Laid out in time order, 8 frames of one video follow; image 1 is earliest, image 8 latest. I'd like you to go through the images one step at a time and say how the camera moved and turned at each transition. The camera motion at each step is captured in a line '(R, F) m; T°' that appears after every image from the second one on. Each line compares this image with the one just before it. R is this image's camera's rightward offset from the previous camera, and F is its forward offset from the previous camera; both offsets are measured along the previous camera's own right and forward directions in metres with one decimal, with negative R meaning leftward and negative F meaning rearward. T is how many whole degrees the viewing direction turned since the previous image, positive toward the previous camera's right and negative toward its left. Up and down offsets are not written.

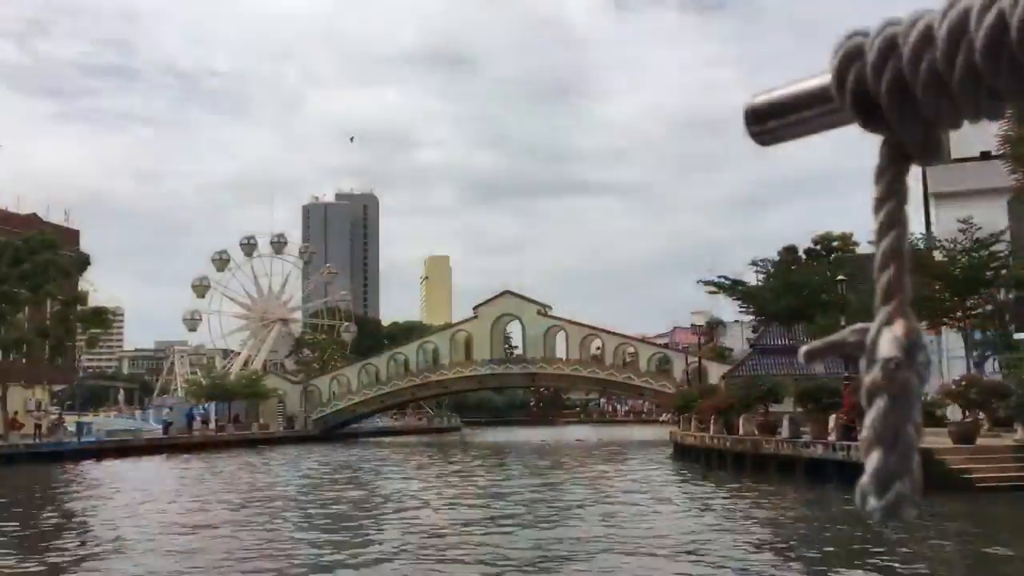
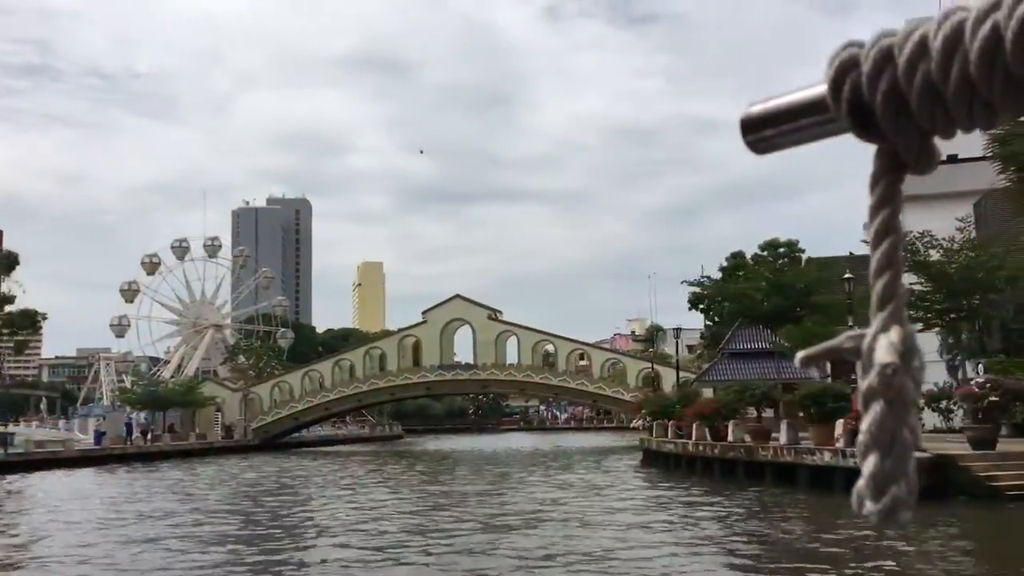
(-0.5, +0.6) m; +4°
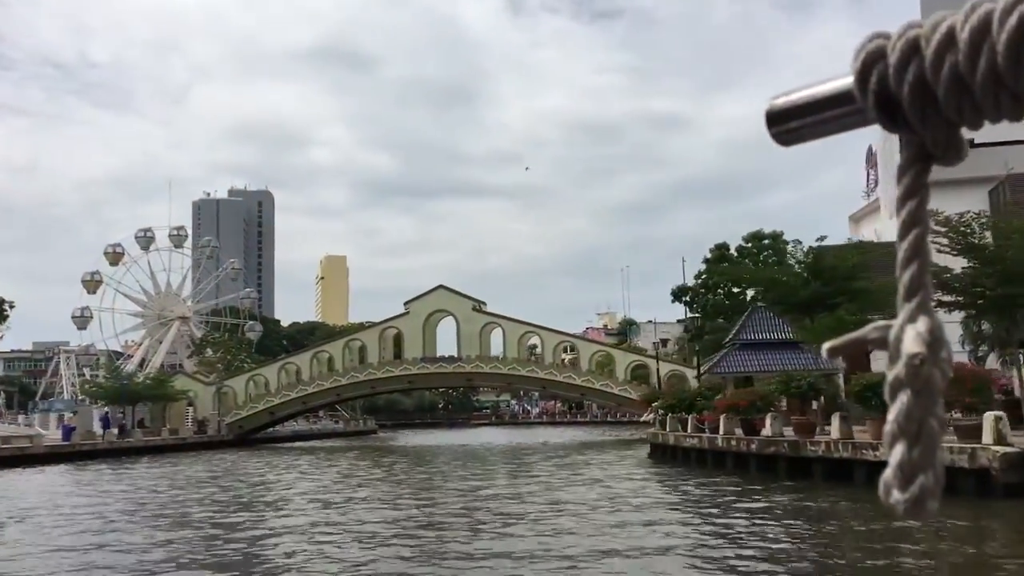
(-0.6, +0.7) m; +2°
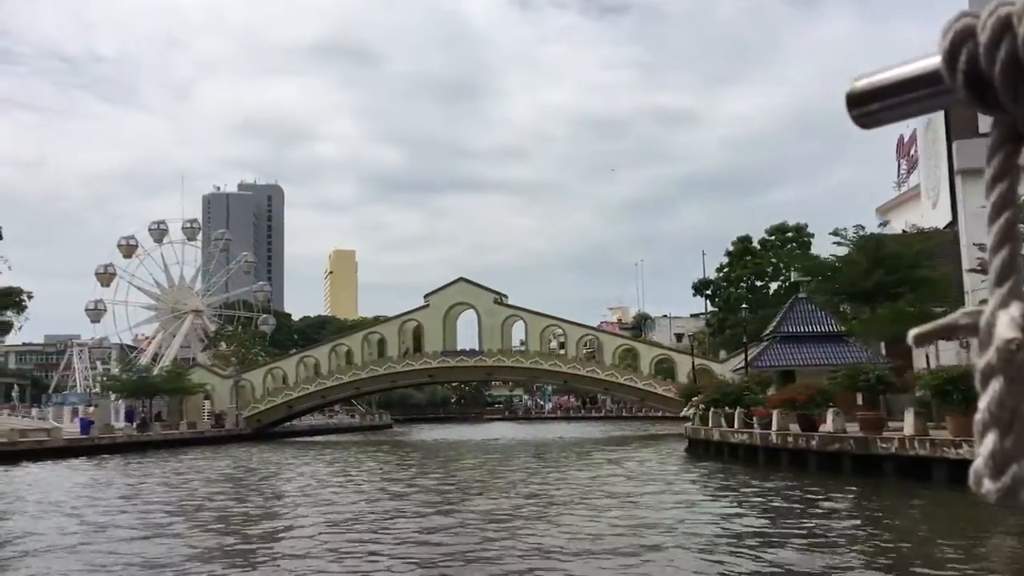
(-0.4, +0.4) m; 0°
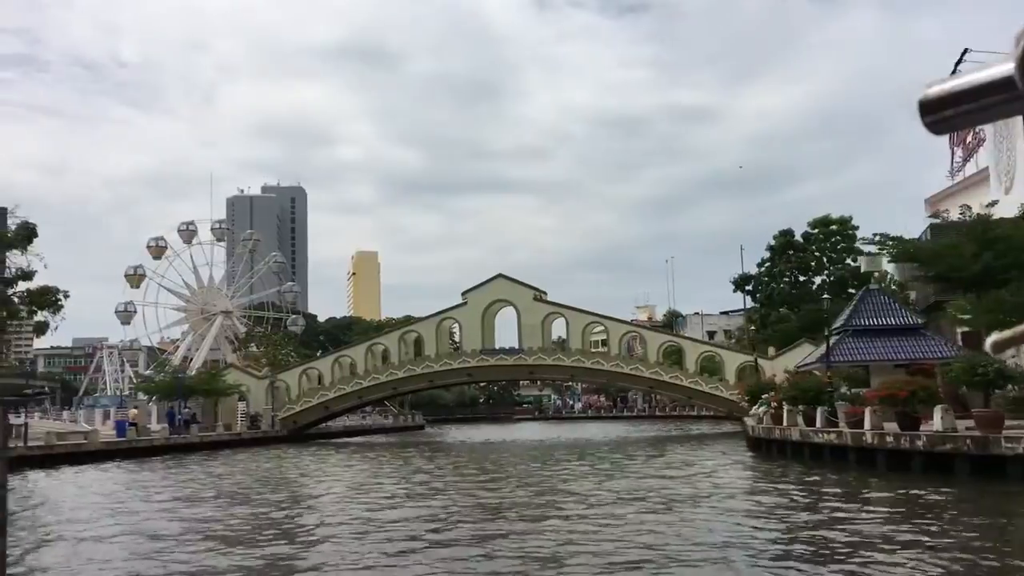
(-0.5, +0.6) m; -1°
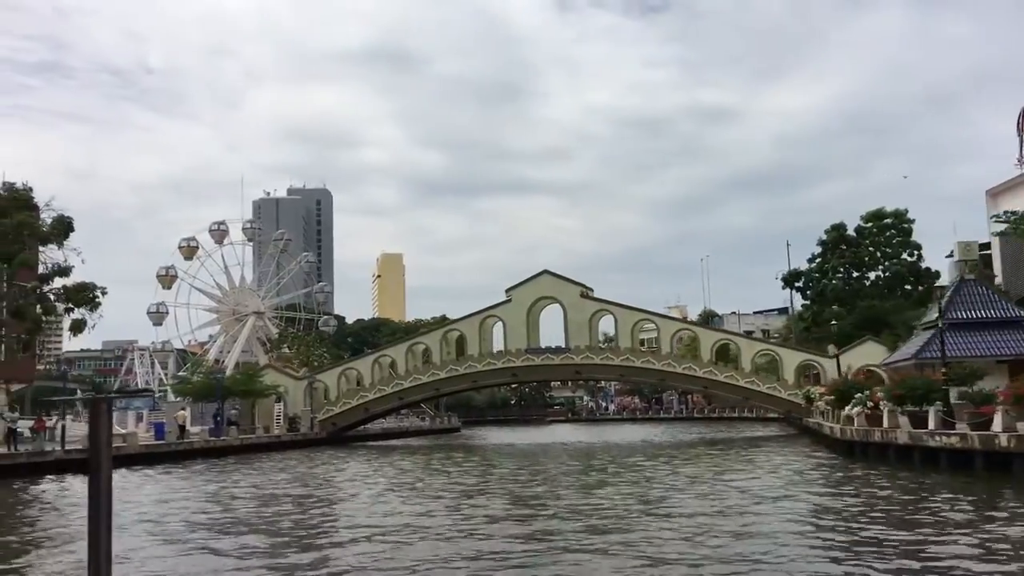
(-0.6, +0.9) m; -1°
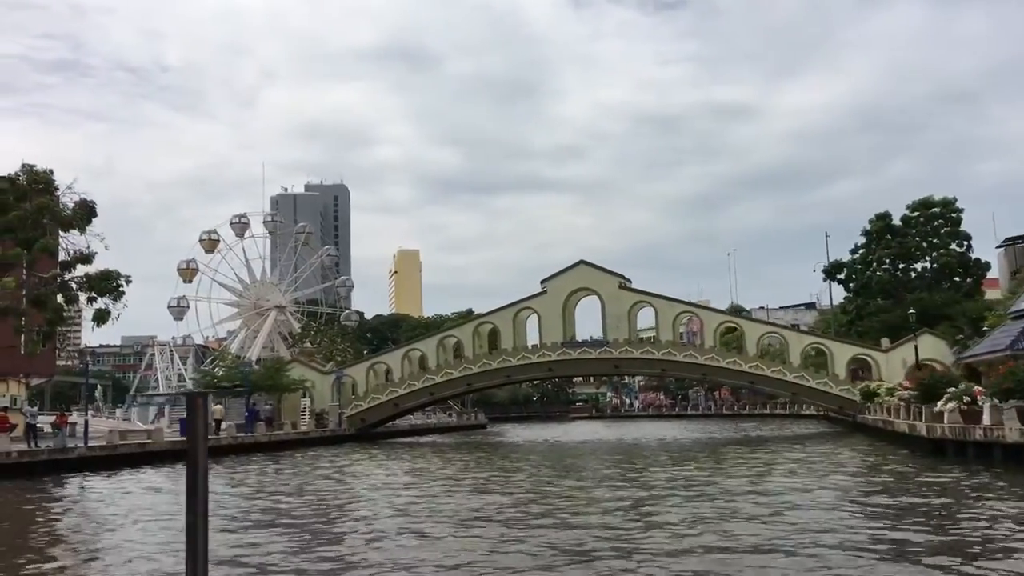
(-0.5, +0.9) m; -1°
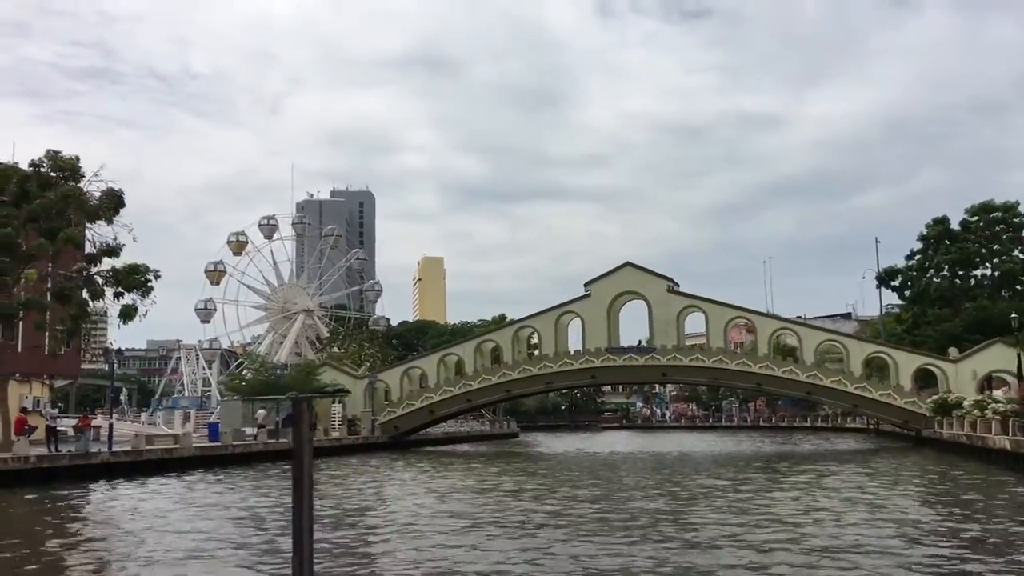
(-0.5, +1.0) m; -1°
